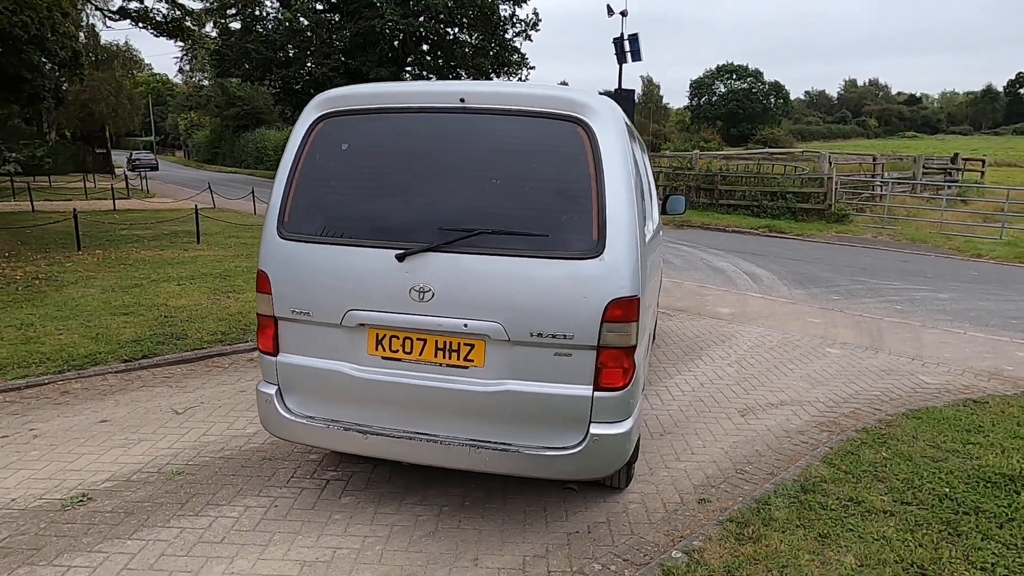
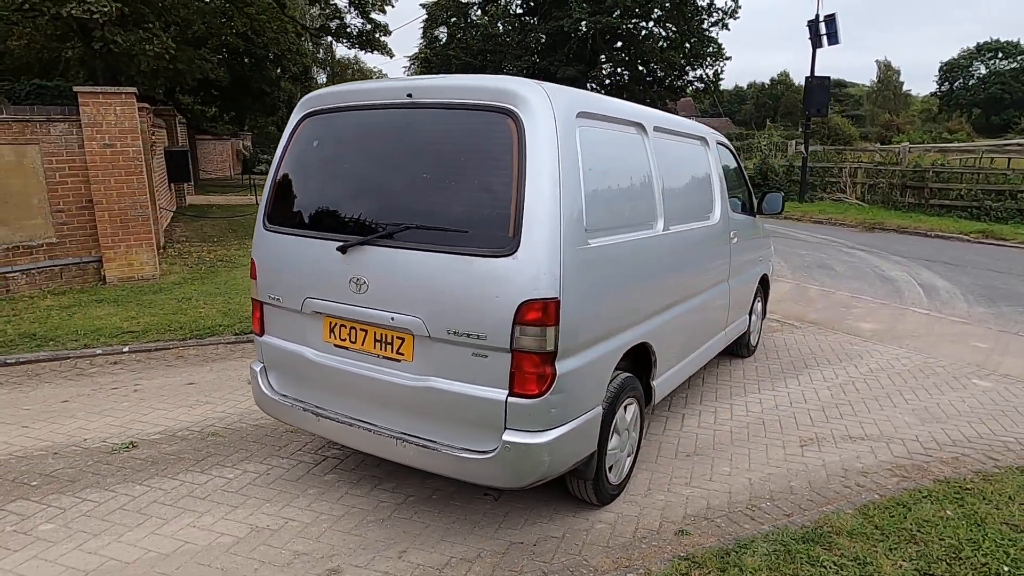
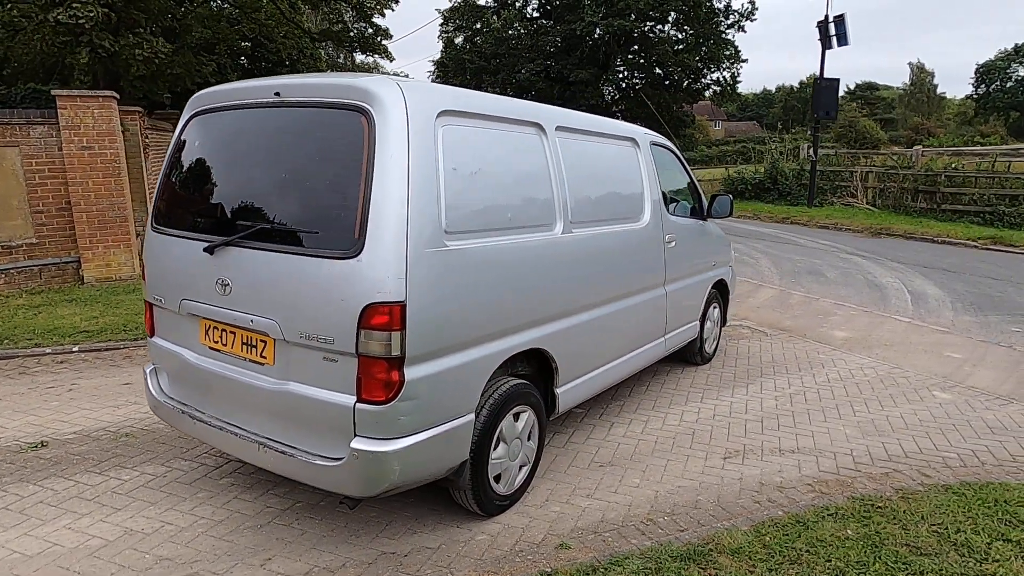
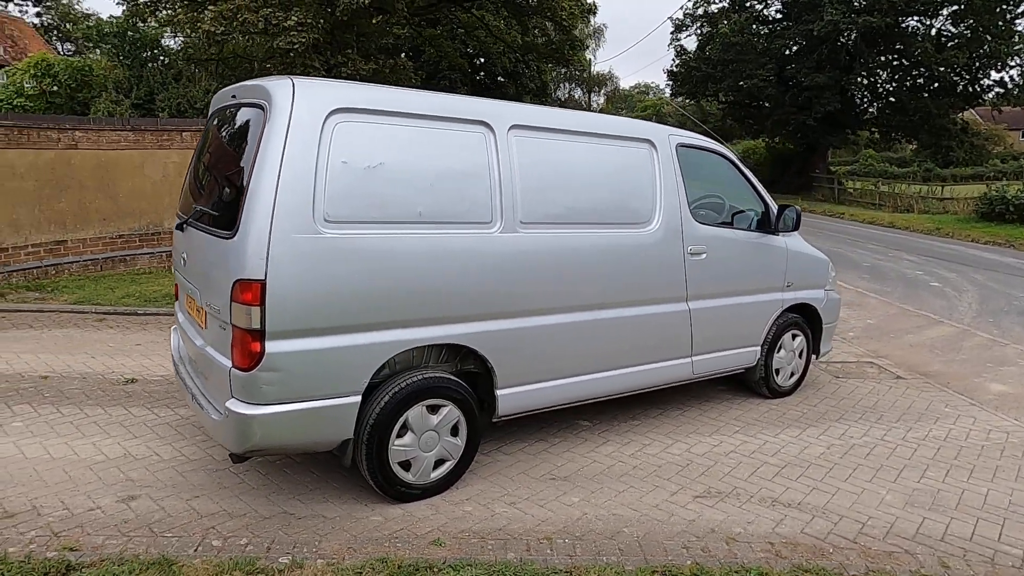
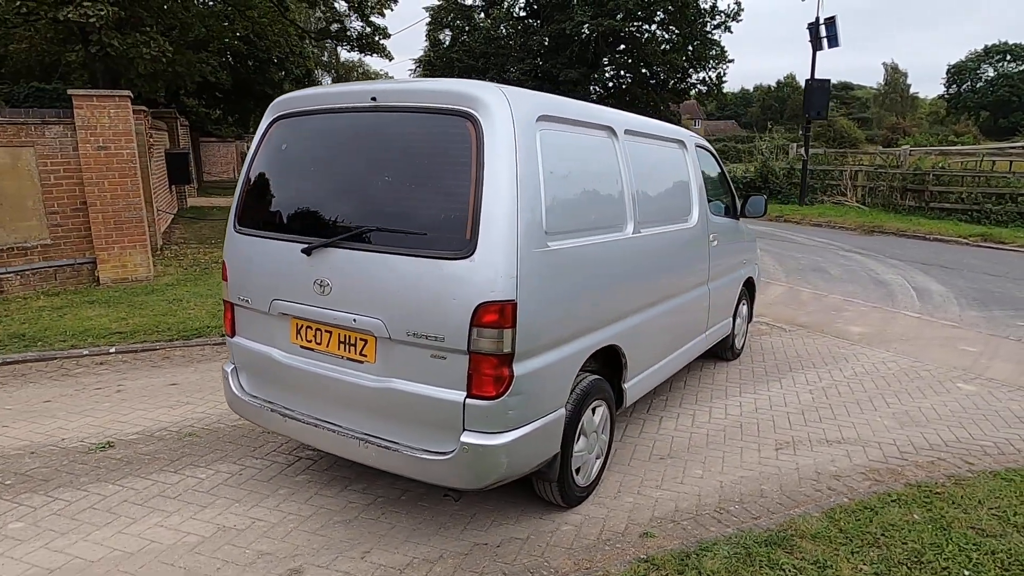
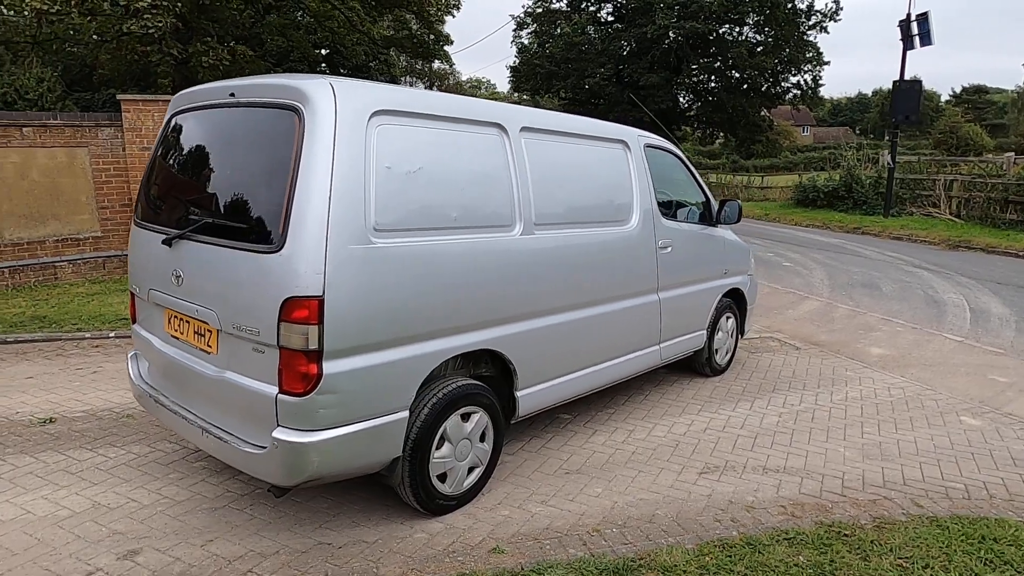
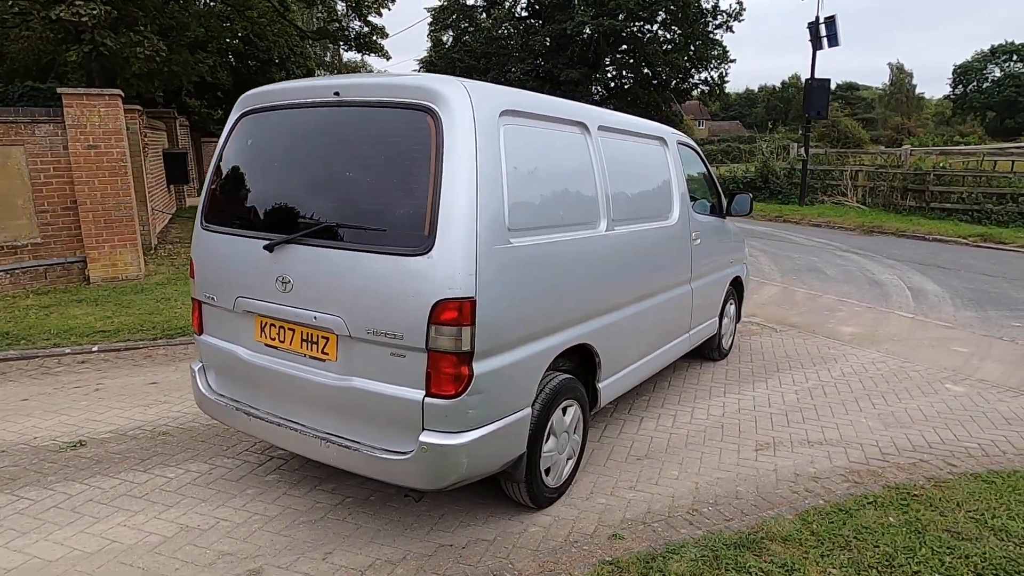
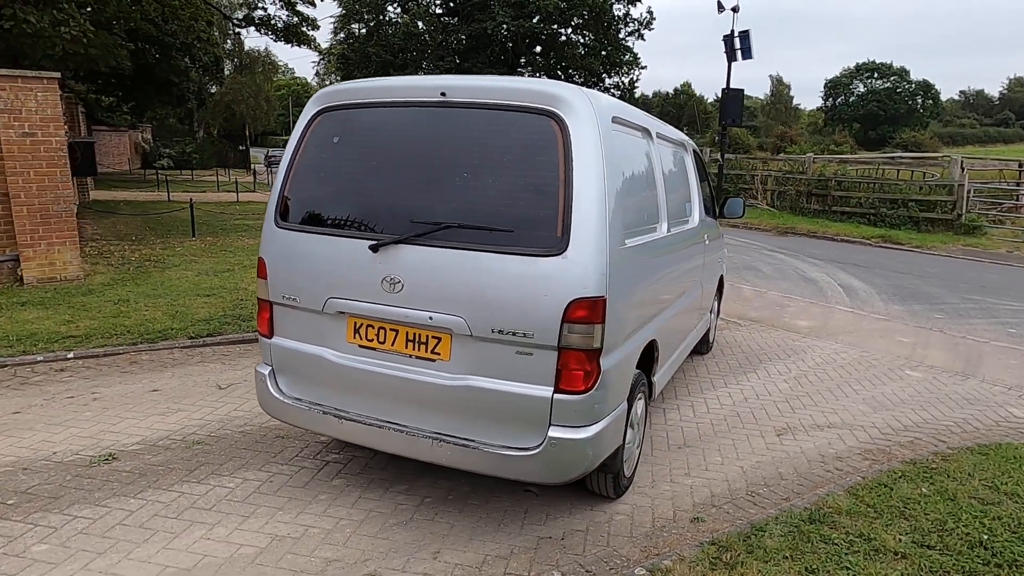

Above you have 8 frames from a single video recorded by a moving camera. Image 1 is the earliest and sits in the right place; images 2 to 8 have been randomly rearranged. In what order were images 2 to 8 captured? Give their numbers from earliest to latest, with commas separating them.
8, 2, 5, 7, 3, 6, 4
